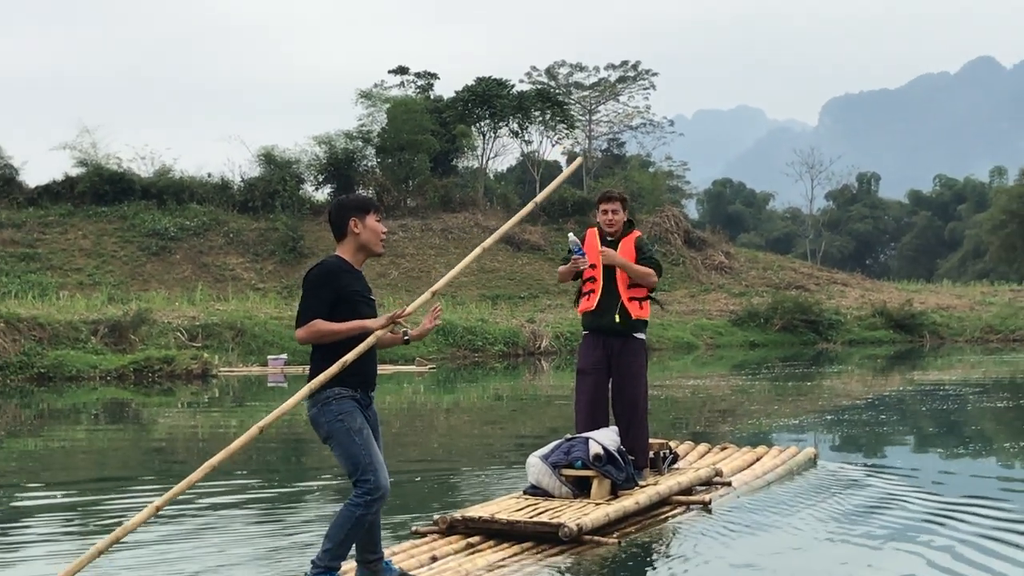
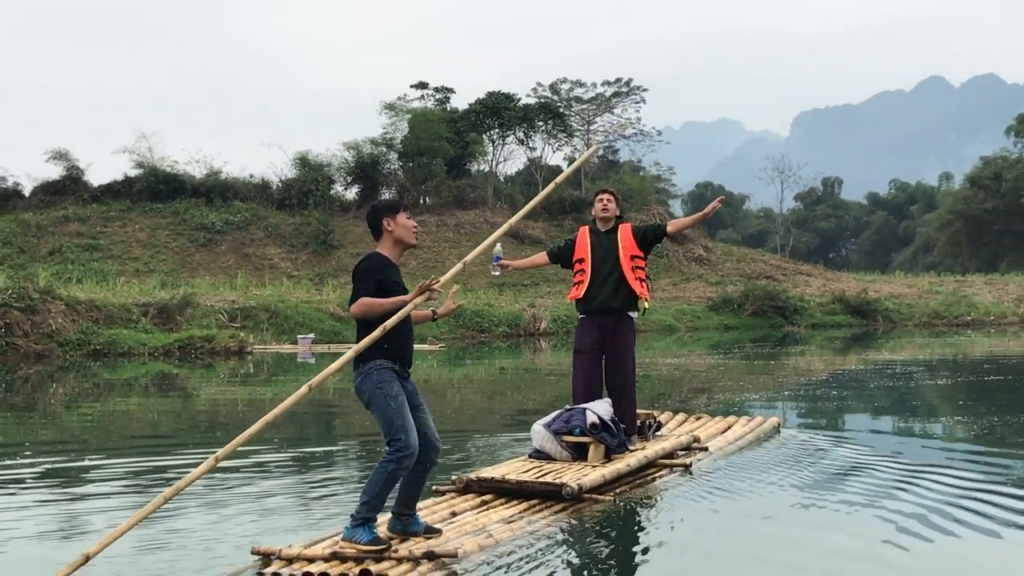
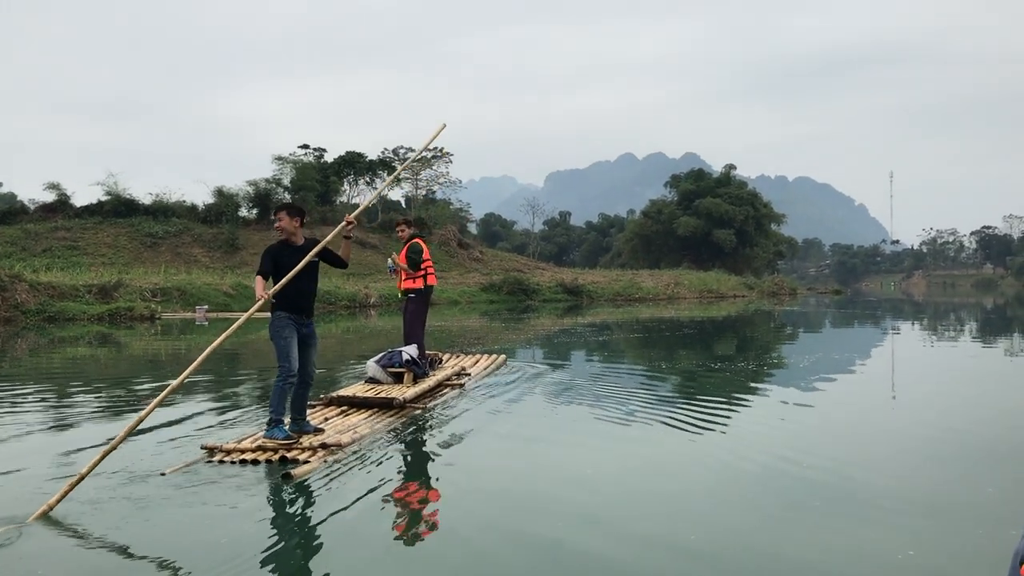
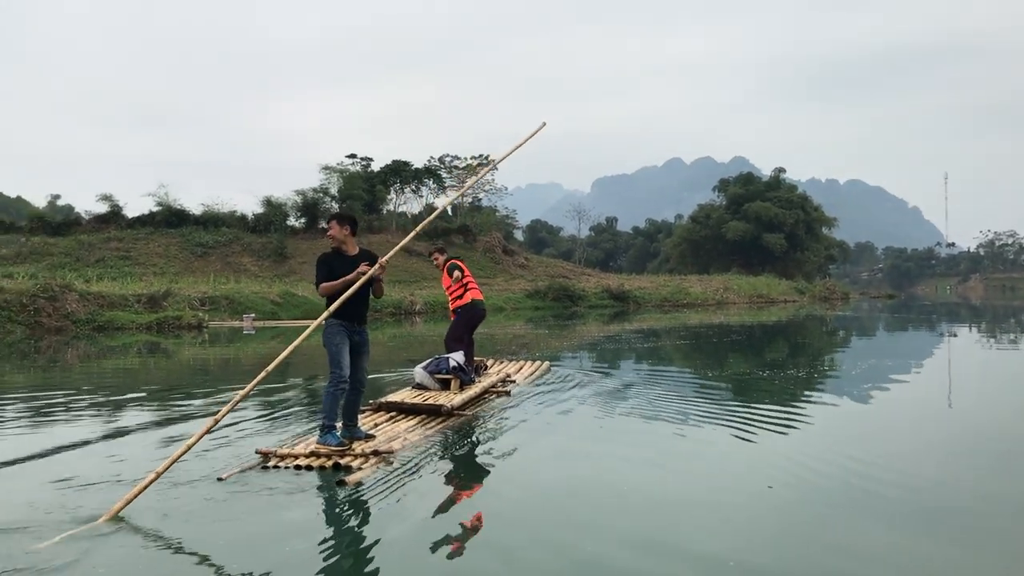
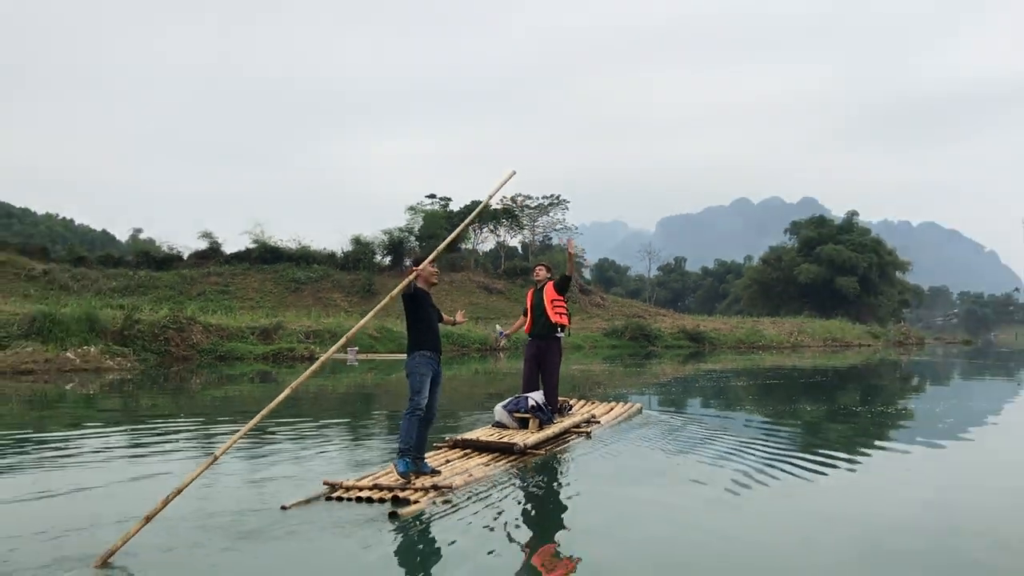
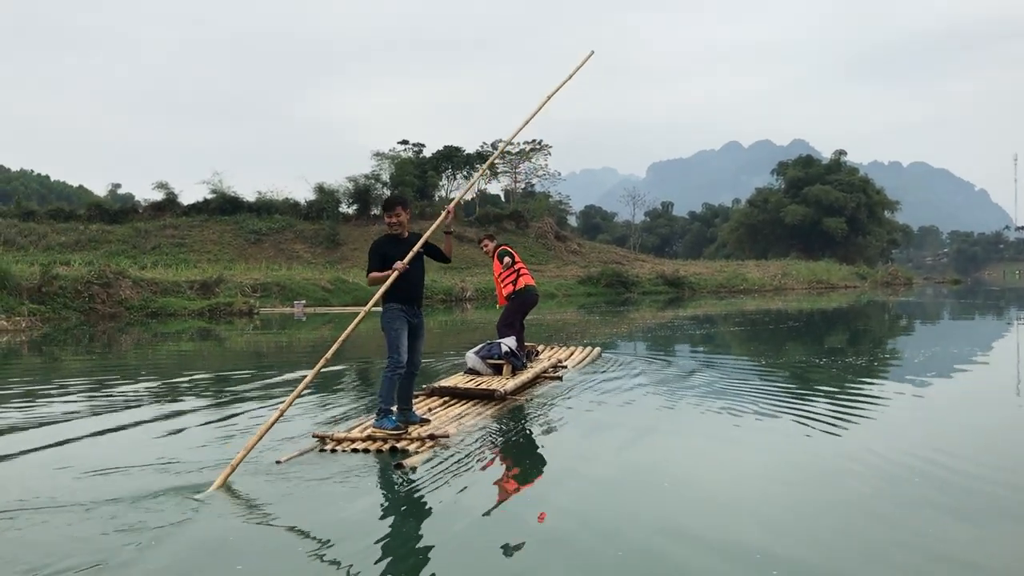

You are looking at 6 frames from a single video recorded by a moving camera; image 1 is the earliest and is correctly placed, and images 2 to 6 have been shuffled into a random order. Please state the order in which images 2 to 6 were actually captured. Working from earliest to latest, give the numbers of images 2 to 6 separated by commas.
2, 5, 3, 4, 6
